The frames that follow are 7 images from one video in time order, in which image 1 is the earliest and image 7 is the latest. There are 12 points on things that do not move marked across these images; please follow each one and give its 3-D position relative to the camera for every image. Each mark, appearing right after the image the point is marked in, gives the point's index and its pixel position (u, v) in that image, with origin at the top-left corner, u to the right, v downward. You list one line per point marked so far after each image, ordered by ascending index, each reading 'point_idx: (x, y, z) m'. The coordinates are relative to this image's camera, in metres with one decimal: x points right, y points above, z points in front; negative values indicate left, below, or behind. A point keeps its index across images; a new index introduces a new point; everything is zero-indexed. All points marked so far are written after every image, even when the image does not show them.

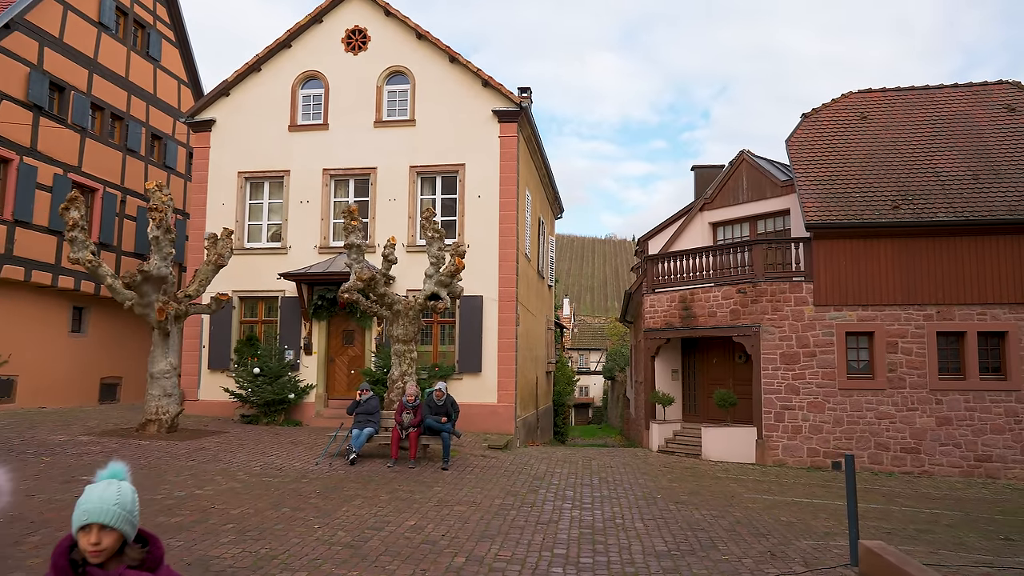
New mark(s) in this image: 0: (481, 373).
0: (-0.6, -1.7, +15.4) m
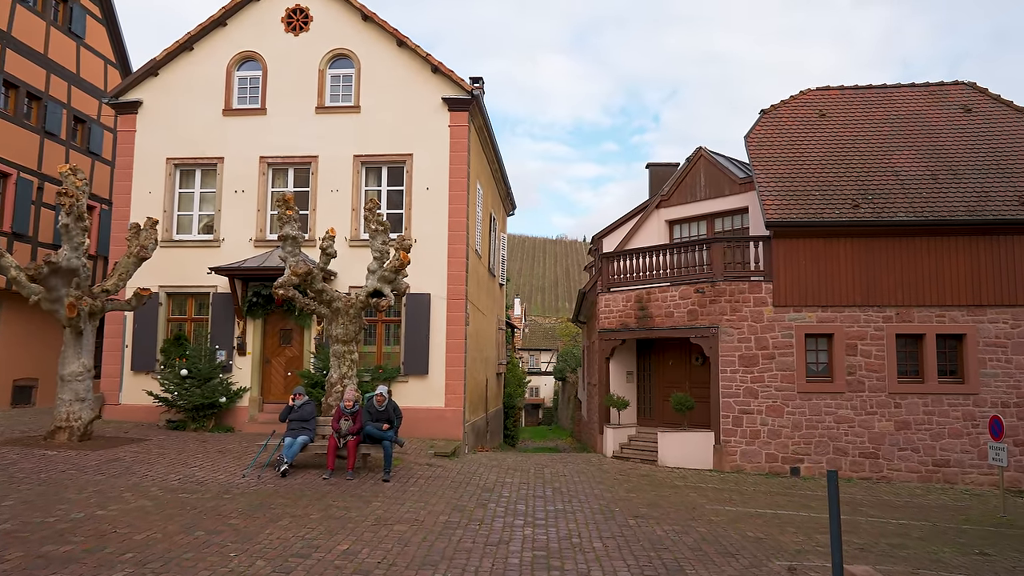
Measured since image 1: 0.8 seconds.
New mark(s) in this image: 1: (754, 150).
0: (-1.6, -1.7, +14.5) m
1: (+5.0, +2.8, +15.5) m
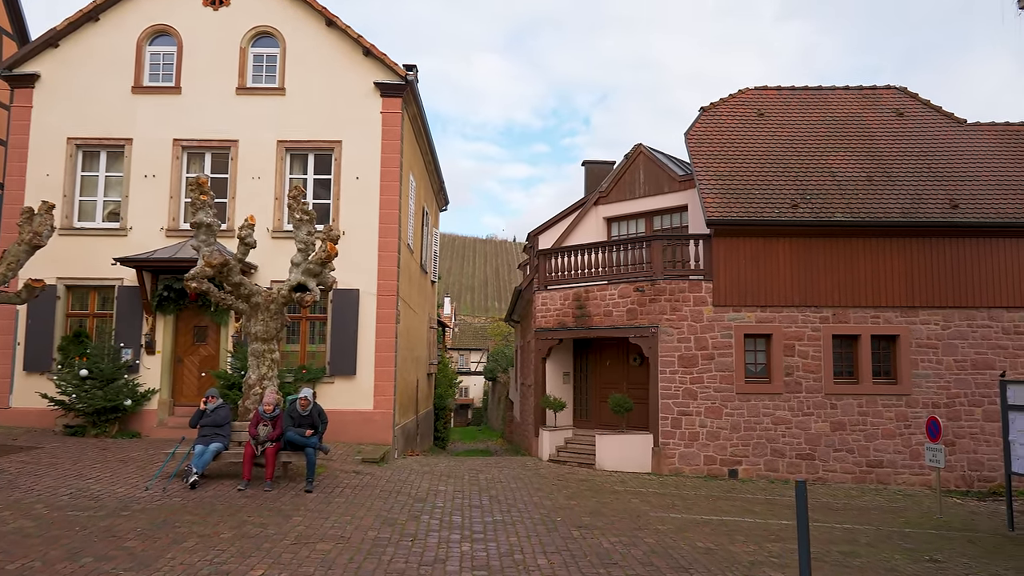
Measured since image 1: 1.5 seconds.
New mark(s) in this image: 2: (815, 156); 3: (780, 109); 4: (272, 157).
0: (-2.8, -1.6, +13.7) m
1: (+3.7, +2.8, +15.2) m
2: (+6.1, +2.7, +15.1) m
3: (+5.8, +3.9, +16.3) m
4: (-4.5, +2.5, +14.1) m
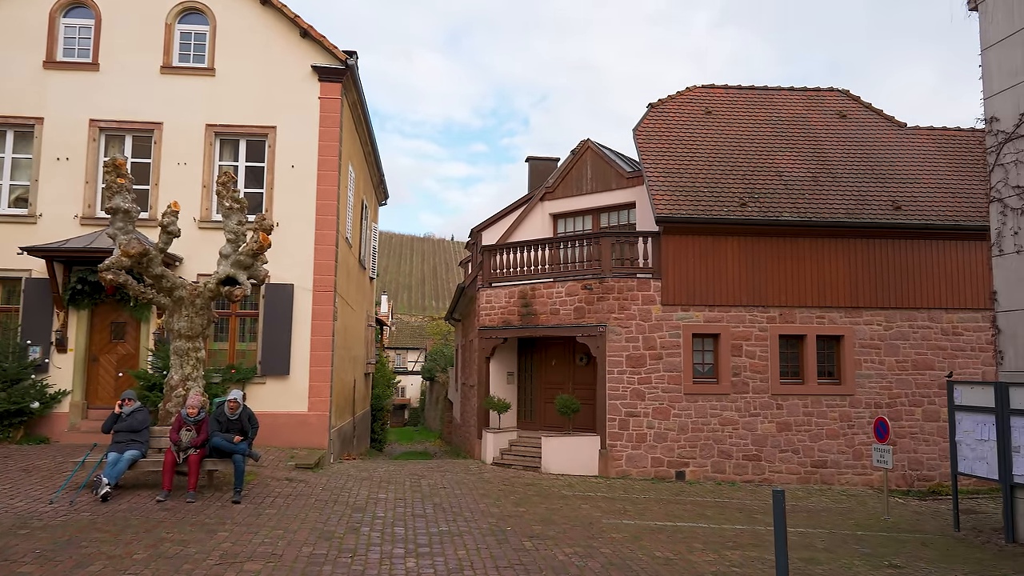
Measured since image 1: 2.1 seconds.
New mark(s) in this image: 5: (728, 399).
0: (-3.8, -1.5, +12.9) m
1: (+2.6, +2.9, +15.0) m
2: (+5.0, +2.7, +15.0) m
3: (+4.6, +3.9, +16.2) m
4: (-5.5, +2.6, +13.2) m
5: (+3.8, -2.0, +13.3) m
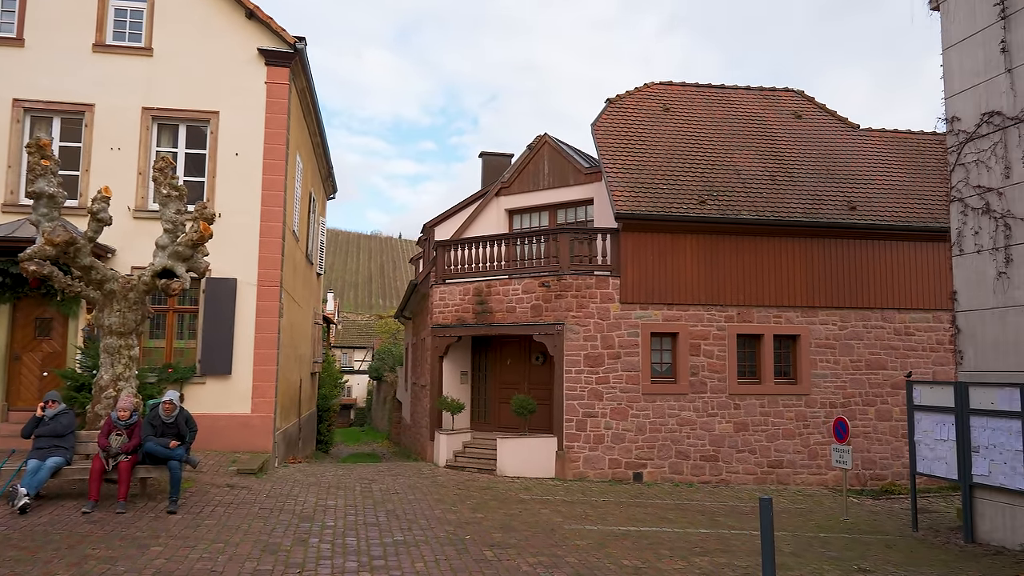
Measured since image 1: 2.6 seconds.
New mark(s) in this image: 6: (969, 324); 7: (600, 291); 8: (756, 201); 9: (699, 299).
0: (-4.6, -1.4, +12.2) m
1: (+1.7, +2.9, +14.7) m
2: (+4.1, +2.7, +14.9) m
3: (+3.7, +3.9, +16.1) m
4: (-6.2, +2.7, +12.4) m
5: (+3.0, -1.9, +13.1) m
6: (+5.6, -0.4, +9.2) m
7: (+1.5, -0.1, +13.1) m
8: (+4.5, +1.6, +13.8) m
9: (+3.3, -0.2, +13.3) m
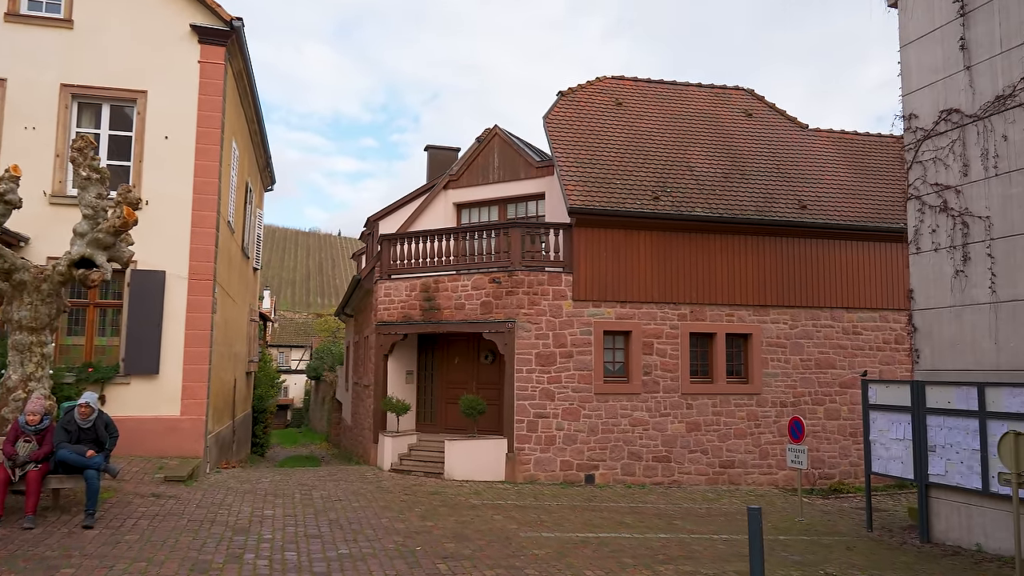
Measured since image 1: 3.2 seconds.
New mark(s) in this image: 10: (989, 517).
0: (-5.3, -1.3, +11.3) m
1: (+0.8, +3.0, +14.3) m
2: (+3.1, +2.7, +14.7) m
3: (+2.6, +4.0, +15.8) m
4: (-6.9, +2.8, +11.4) m
5: (+2.2, -1.9, +12.8) m
6: (+5.0, -0.4, +9.2) m
7: (+0.7, 0.0, +12.8) m
8: (+3.6, +1.6, +13.7) m
9: (+2.4, -0.2, +13.1) m
10: (+5.2, -2.5, +8.3) m
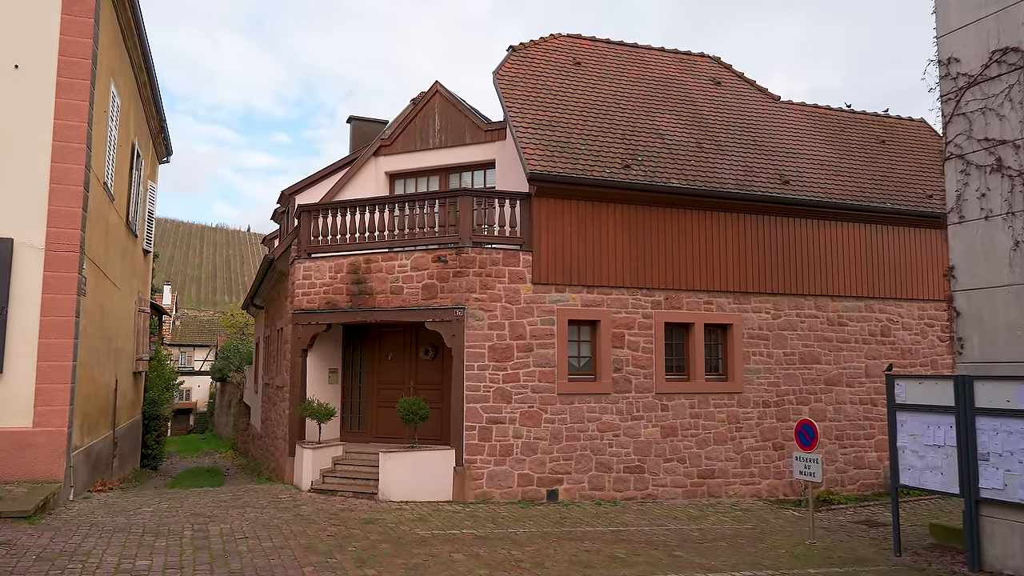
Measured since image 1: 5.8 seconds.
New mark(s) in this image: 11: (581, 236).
0: (-5.9, -1.0, +8.7) m
1: (-0.1, +3.2, +12.3) m
2: (+2.2, +3.0, +13.0) m
3: (+1.6, +4.2, +14.0) m
4: (-7.4, +3.1, +8.5) m
5: (+1.4, -1.6, +11.0) m
6: (+4.7, -0.2, +7.7) m
7: (0.0, +0.3, +10.7) m
8: (+2.7, +1.9, +11.9) m
9: (+1.7, +0.1, +11.2) m
10: (+5.0, -2.3, +6.8) m
11: (+1.0, +0.8, +11.1) m
